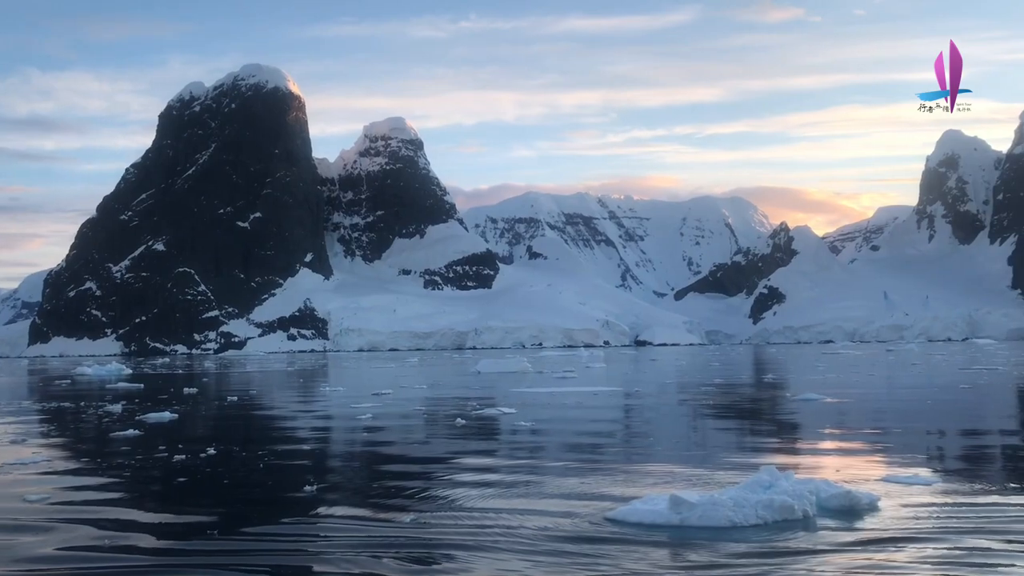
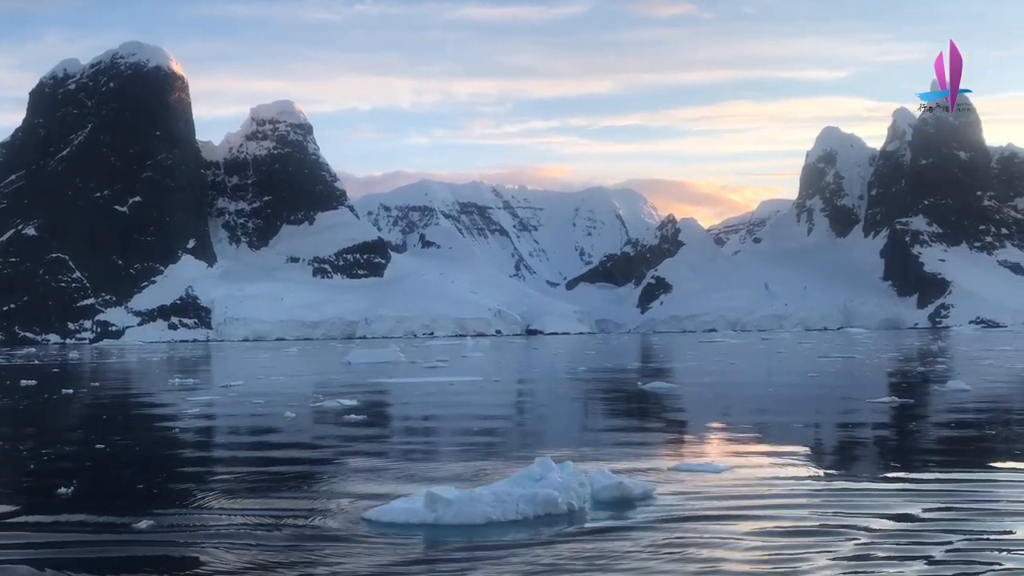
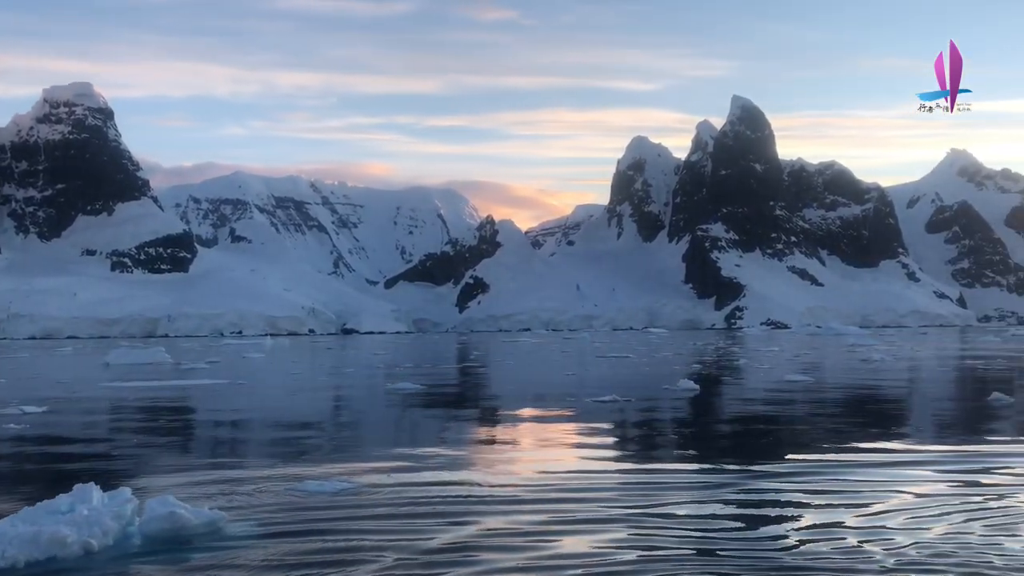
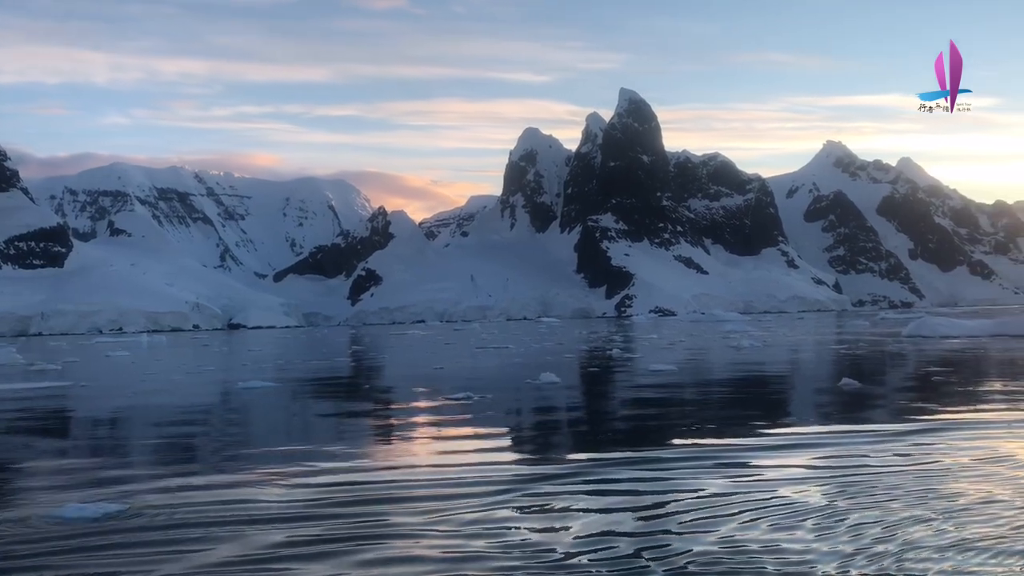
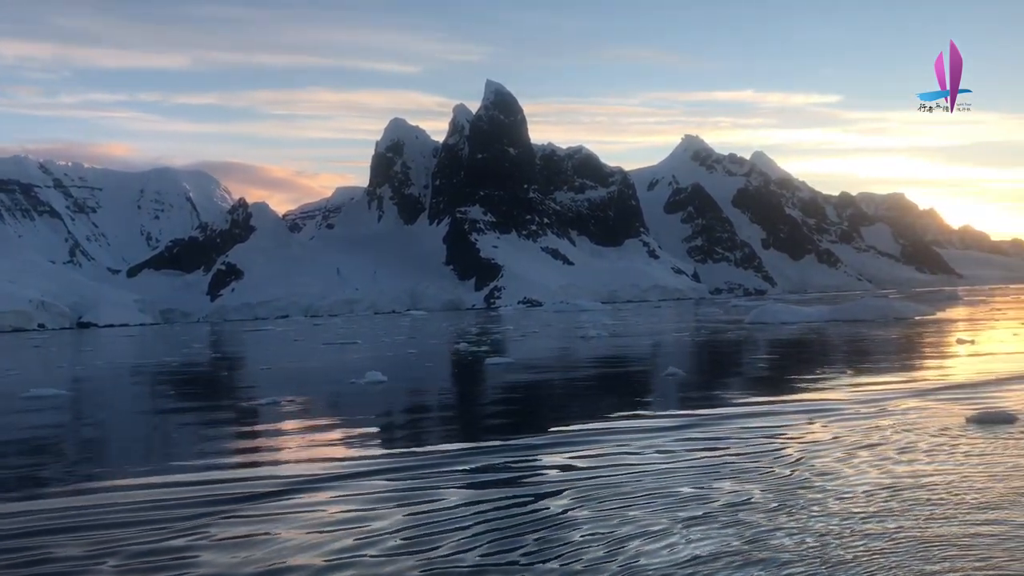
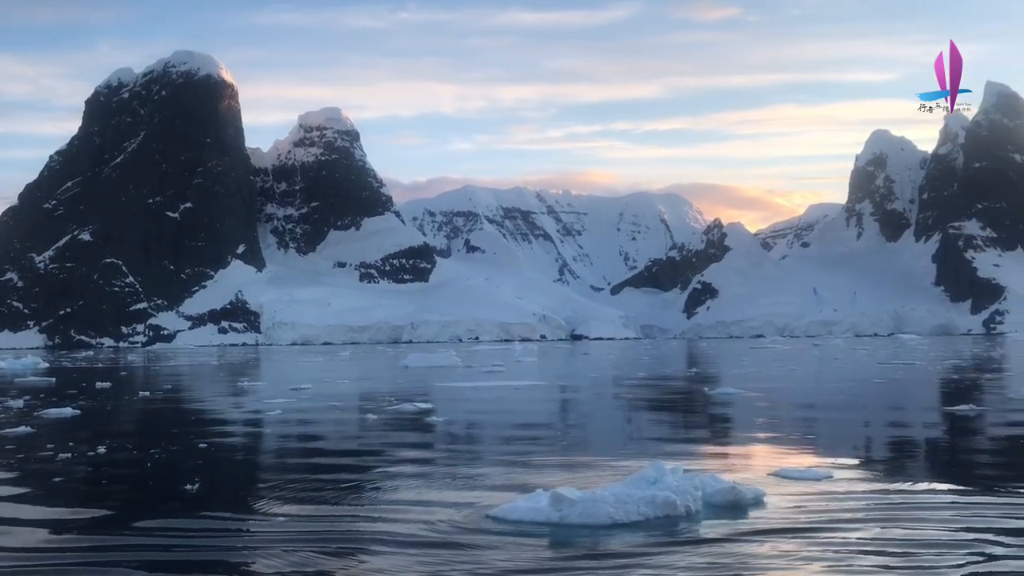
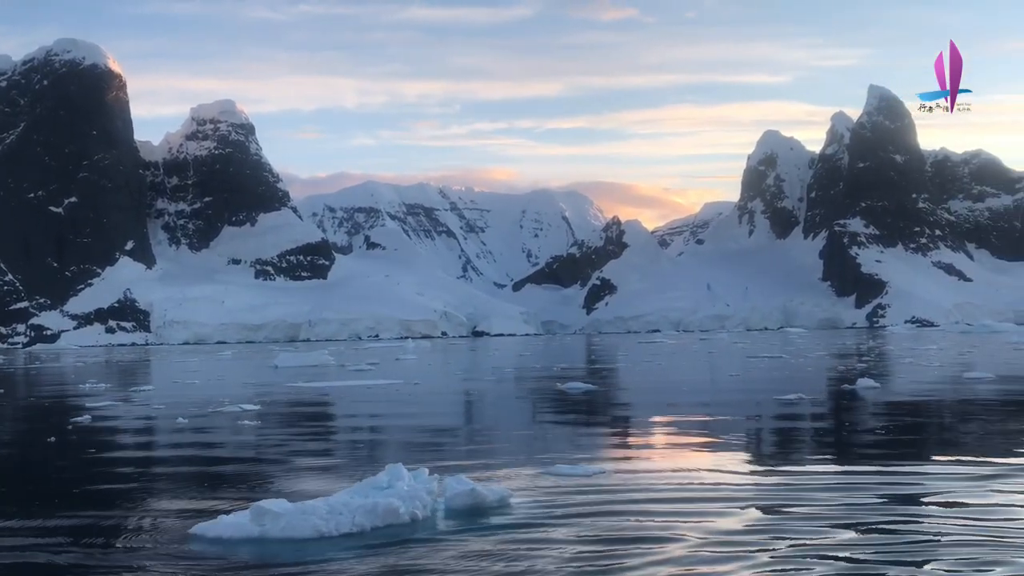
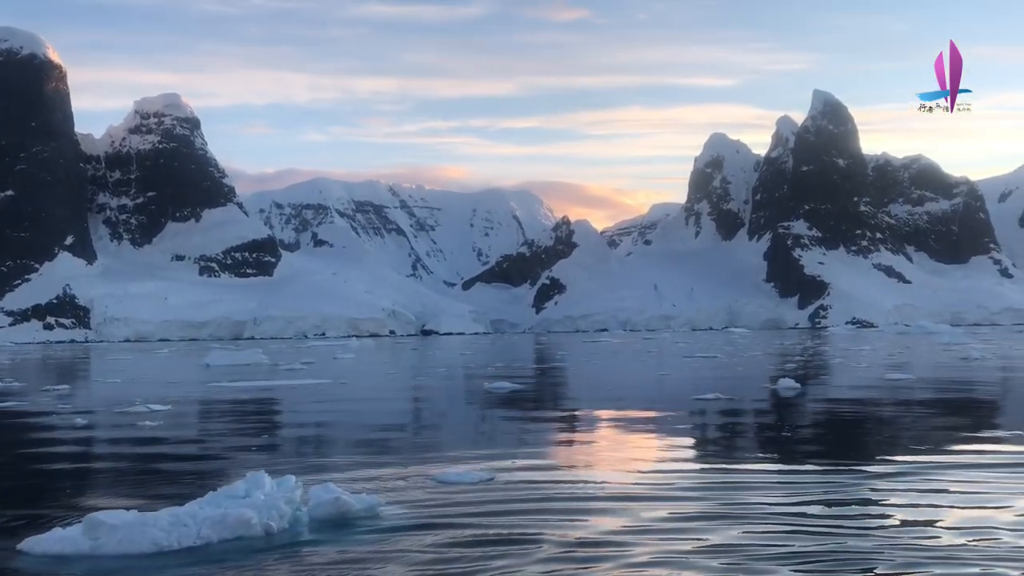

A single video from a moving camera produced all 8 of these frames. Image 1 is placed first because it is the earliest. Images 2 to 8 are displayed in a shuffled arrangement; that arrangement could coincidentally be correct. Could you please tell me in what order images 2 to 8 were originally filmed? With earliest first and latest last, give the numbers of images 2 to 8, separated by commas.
6, 2, 7, 8, 3, 4, 5
